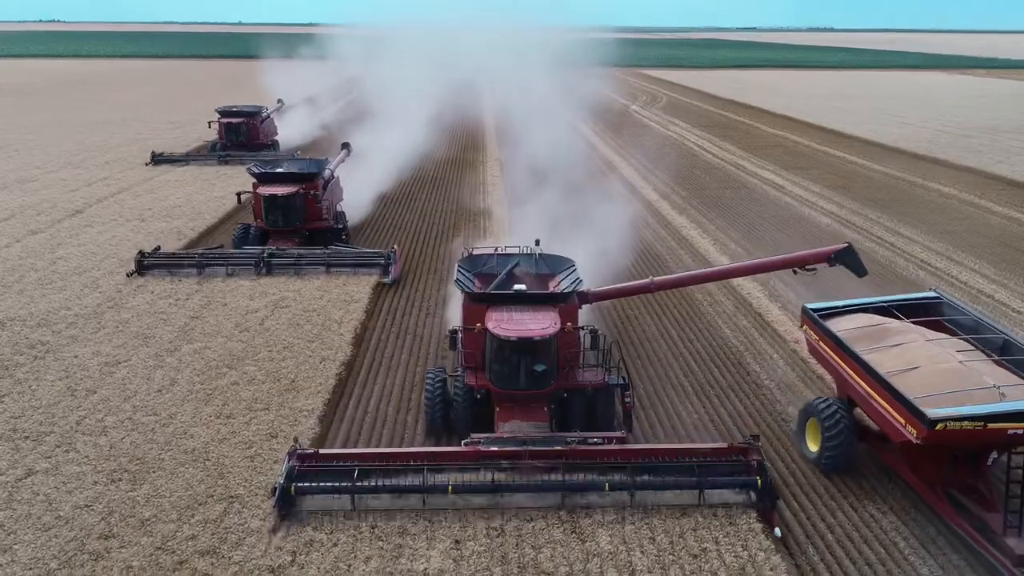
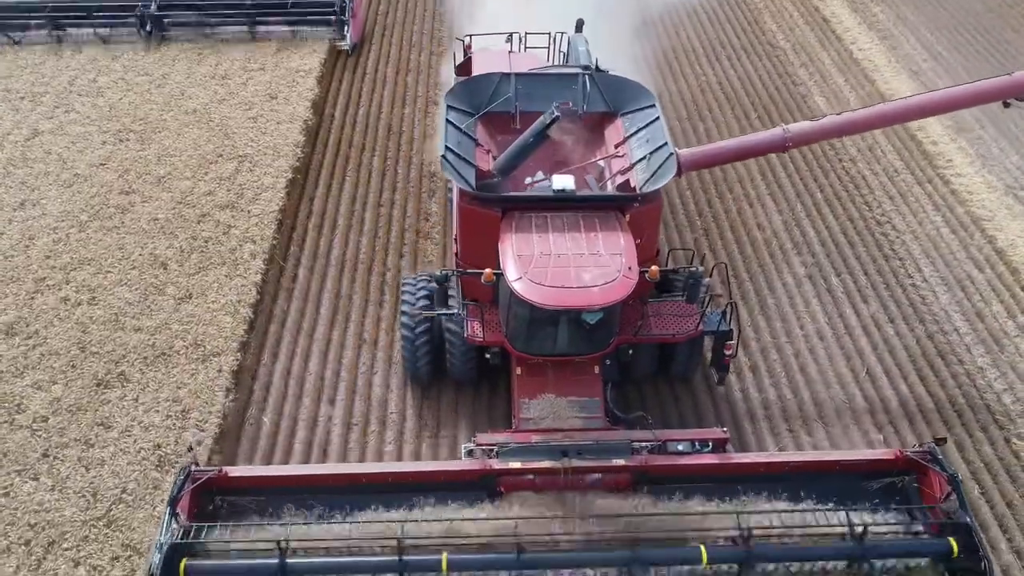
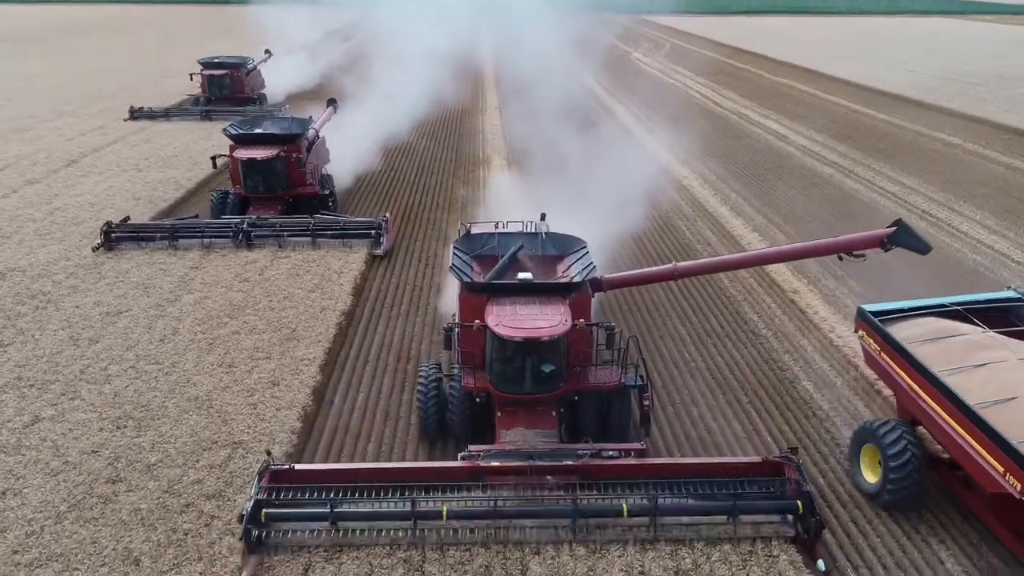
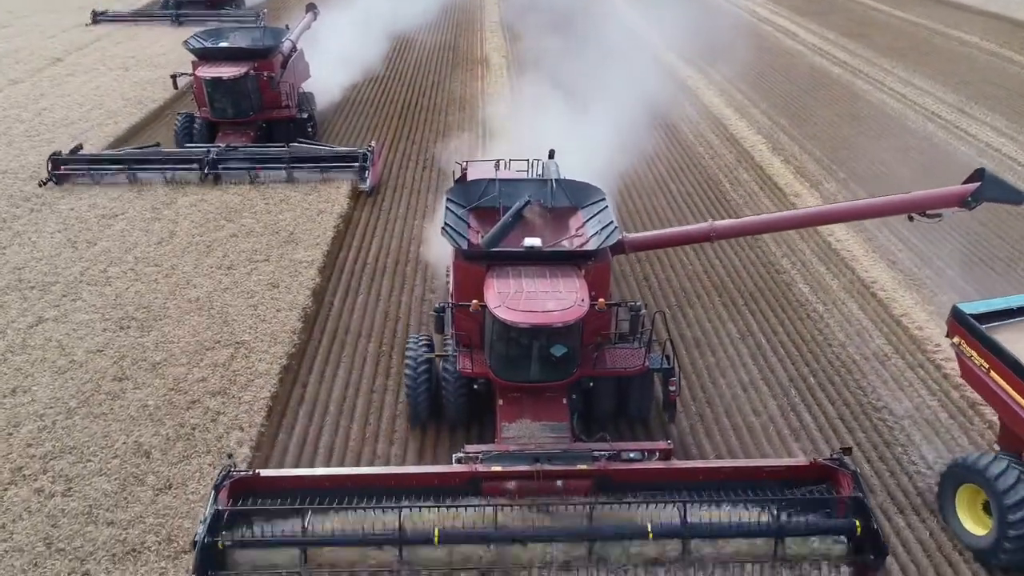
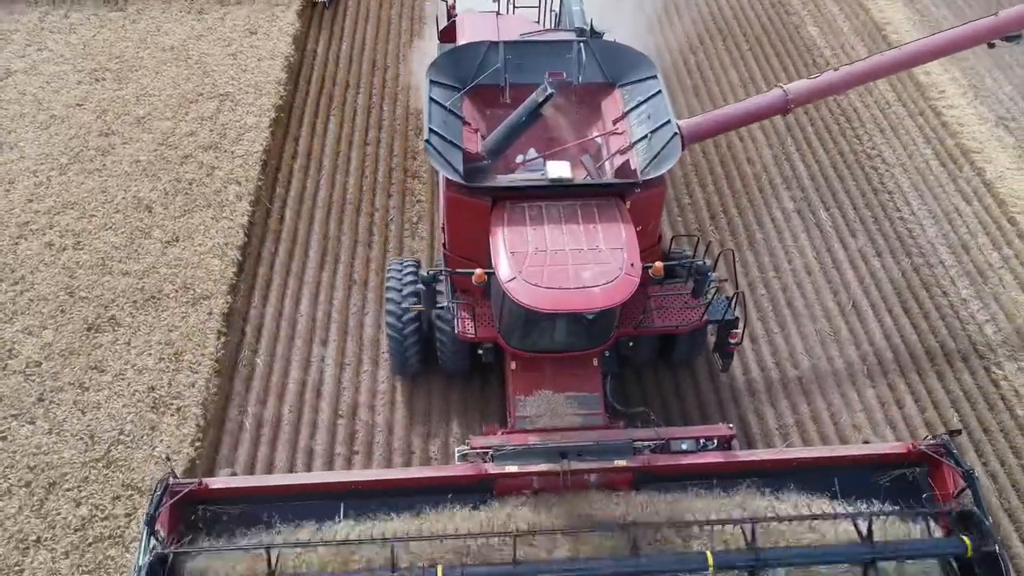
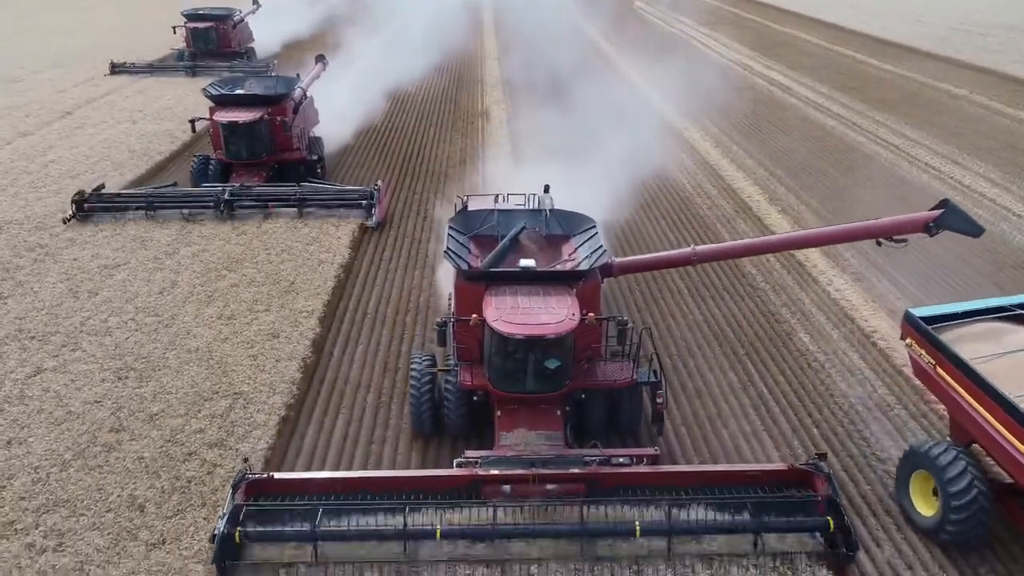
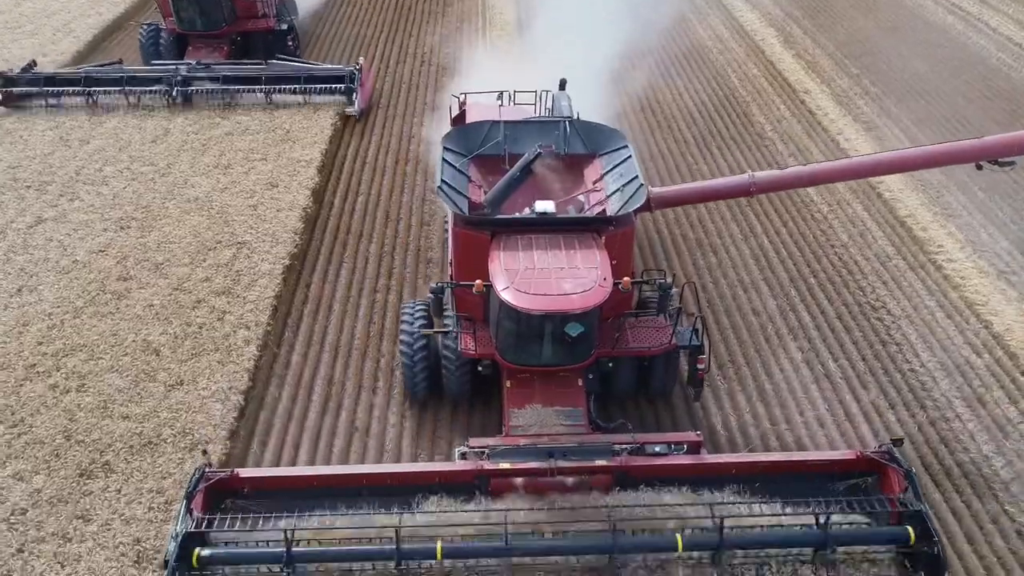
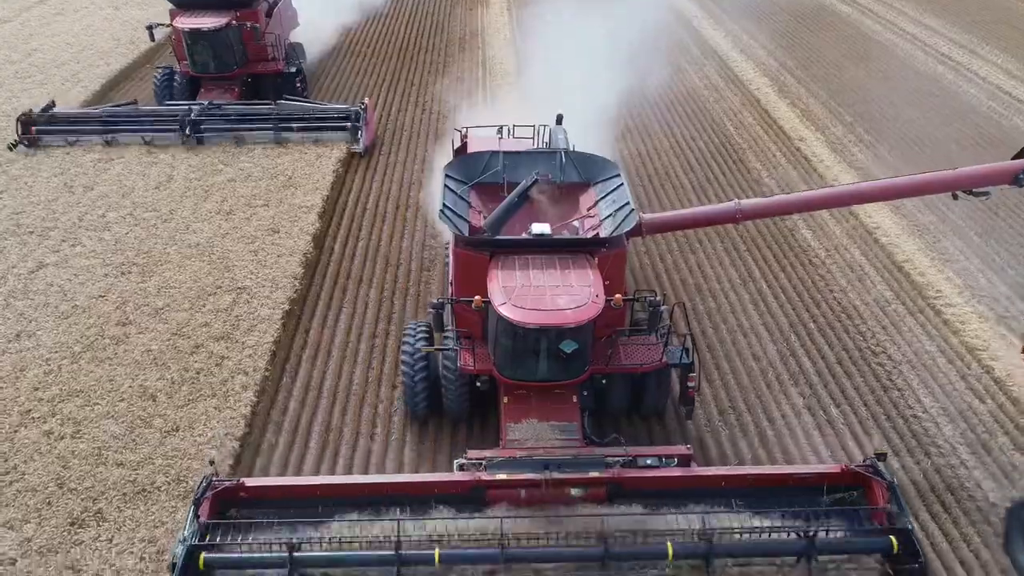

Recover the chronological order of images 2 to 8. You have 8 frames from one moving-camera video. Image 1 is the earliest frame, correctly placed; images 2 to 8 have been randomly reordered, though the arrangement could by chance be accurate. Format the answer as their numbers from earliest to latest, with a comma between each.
3, 6, 4, 8, 7, 2, 5
